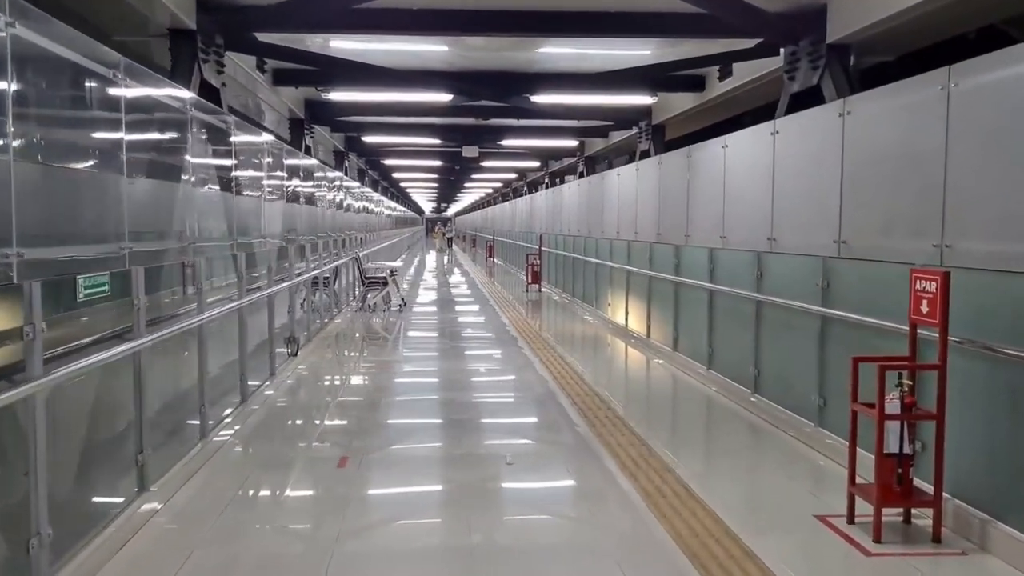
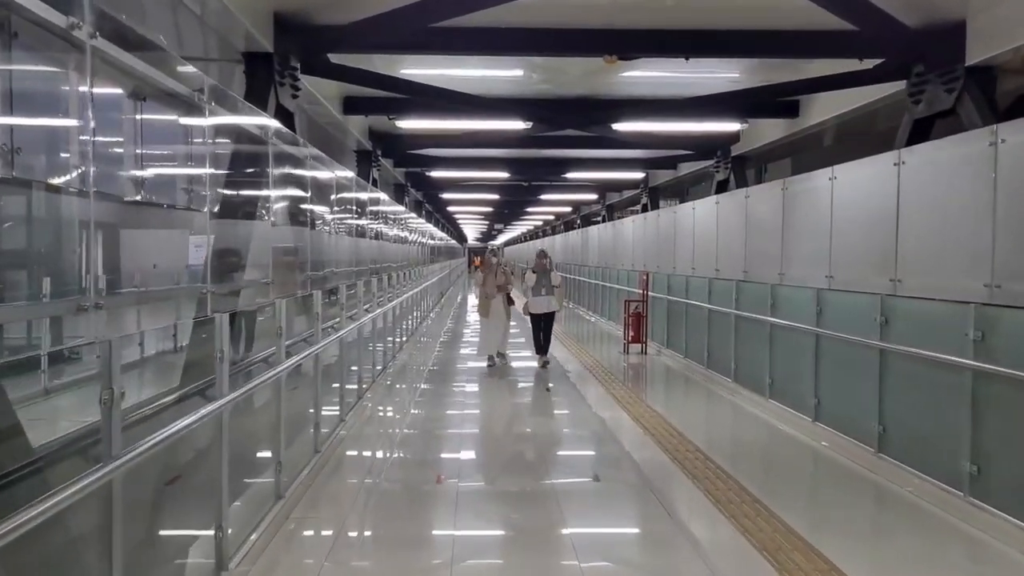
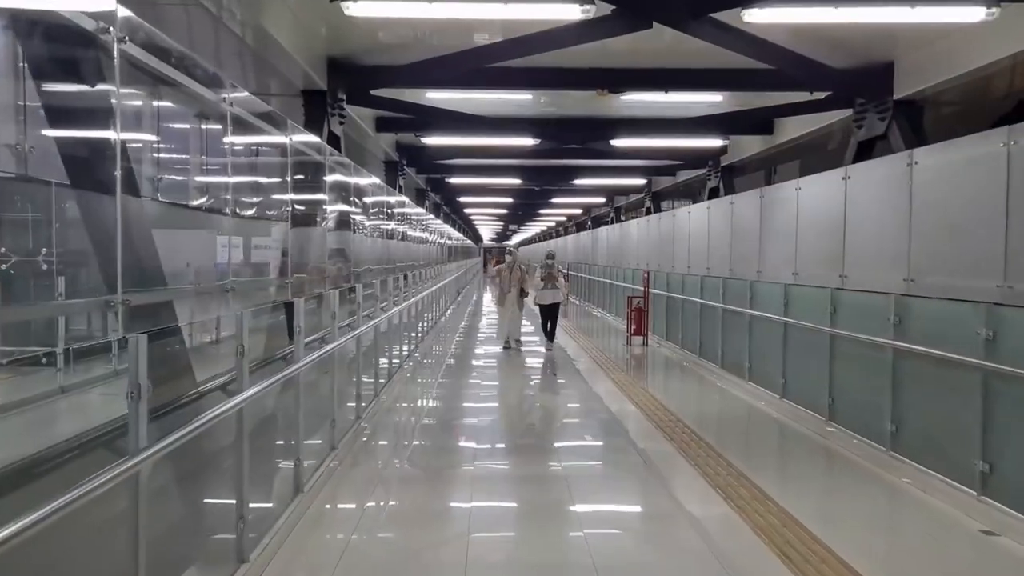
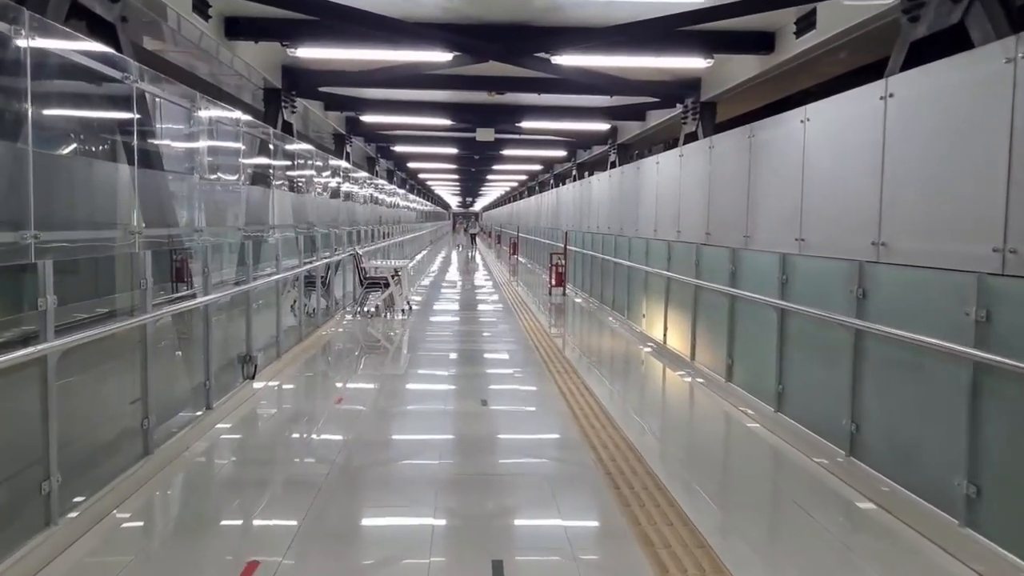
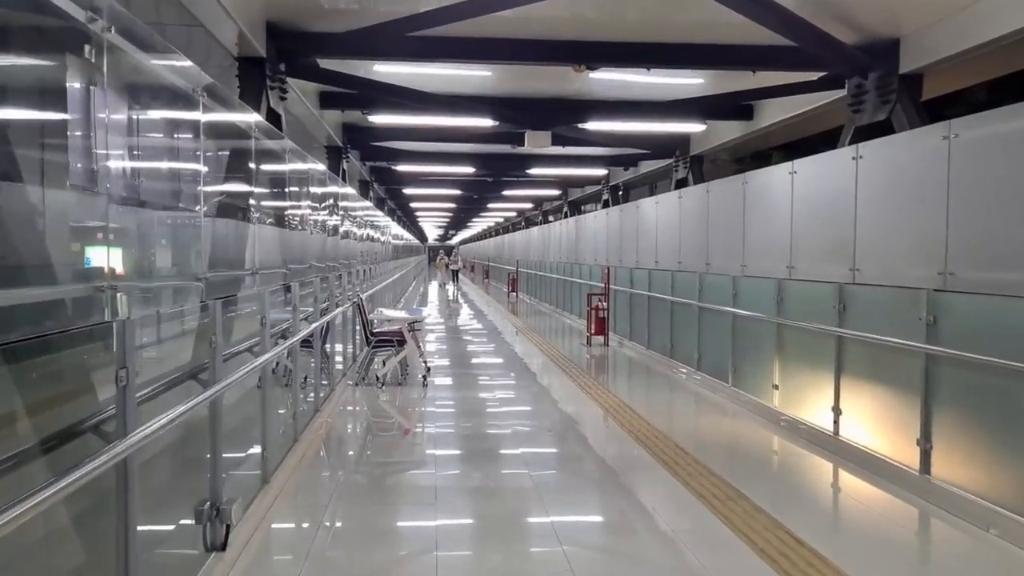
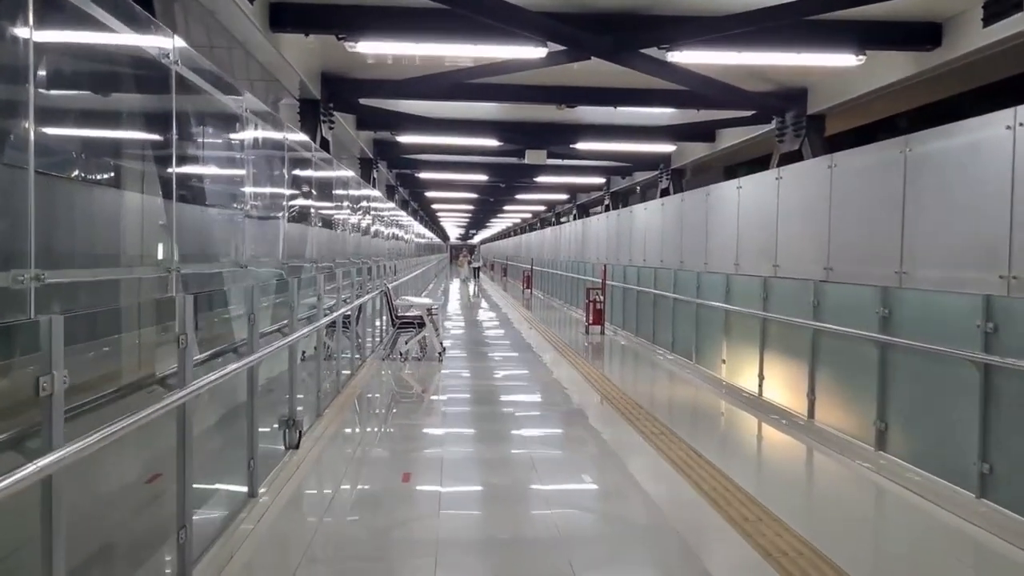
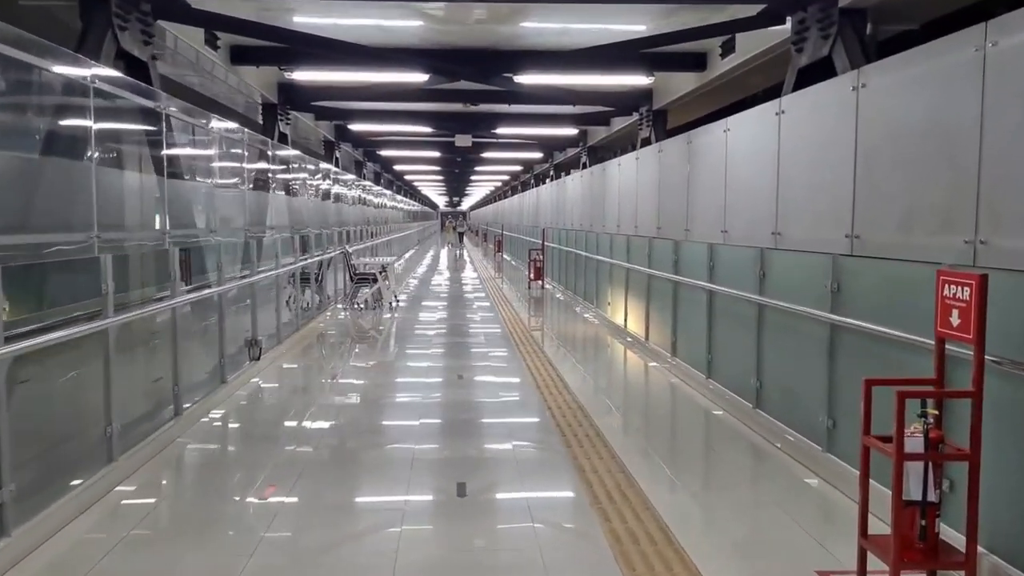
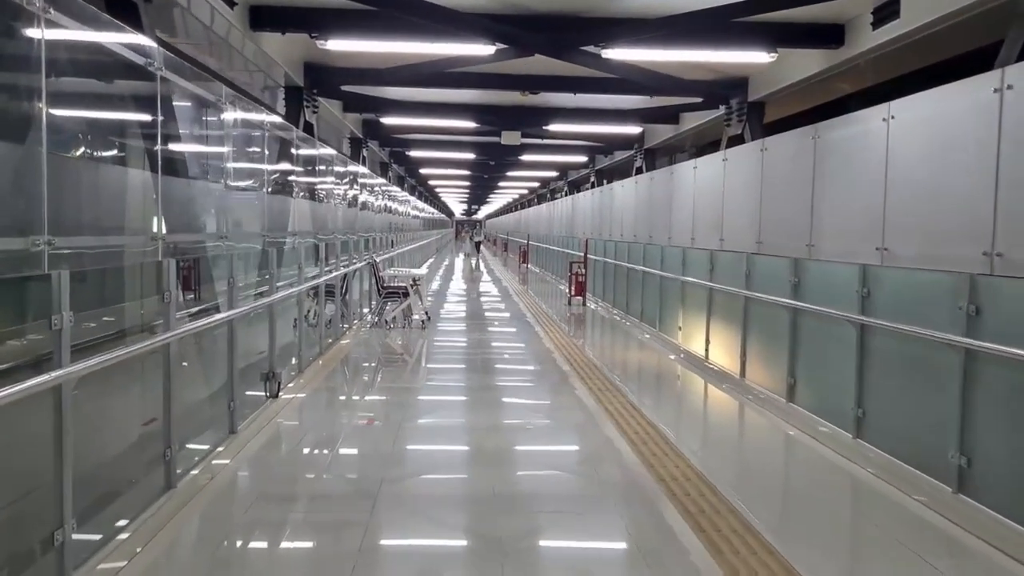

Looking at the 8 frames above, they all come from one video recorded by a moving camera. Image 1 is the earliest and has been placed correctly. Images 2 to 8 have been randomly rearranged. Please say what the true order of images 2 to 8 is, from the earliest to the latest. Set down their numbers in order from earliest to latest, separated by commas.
7, 4, 8, 6, 5, 3, 2
